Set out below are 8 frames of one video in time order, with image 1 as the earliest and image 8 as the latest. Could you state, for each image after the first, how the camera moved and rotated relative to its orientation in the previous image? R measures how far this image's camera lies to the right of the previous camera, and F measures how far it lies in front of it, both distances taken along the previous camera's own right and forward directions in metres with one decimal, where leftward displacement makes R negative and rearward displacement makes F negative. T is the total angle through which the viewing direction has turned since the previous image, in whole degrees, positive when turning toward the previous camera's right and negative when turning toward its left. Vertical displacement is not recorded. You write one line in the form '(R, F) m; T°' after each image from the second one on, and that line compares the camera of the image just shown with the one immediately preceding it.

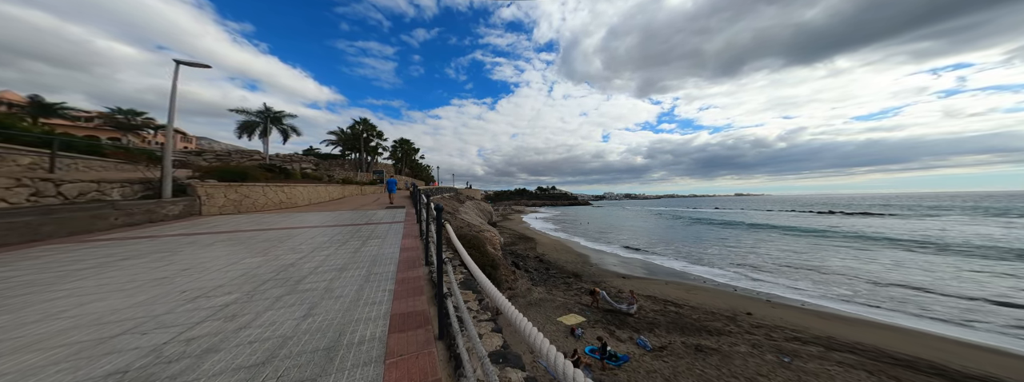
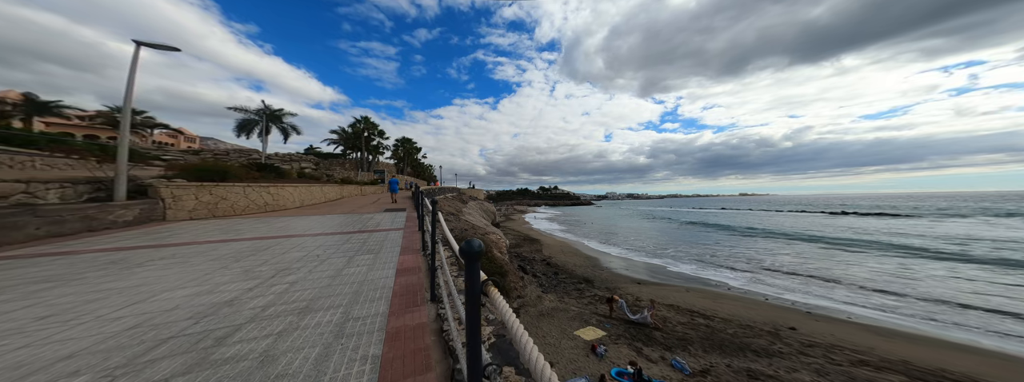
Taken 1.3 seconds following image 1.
(-0.3, +0.8) m; -1°
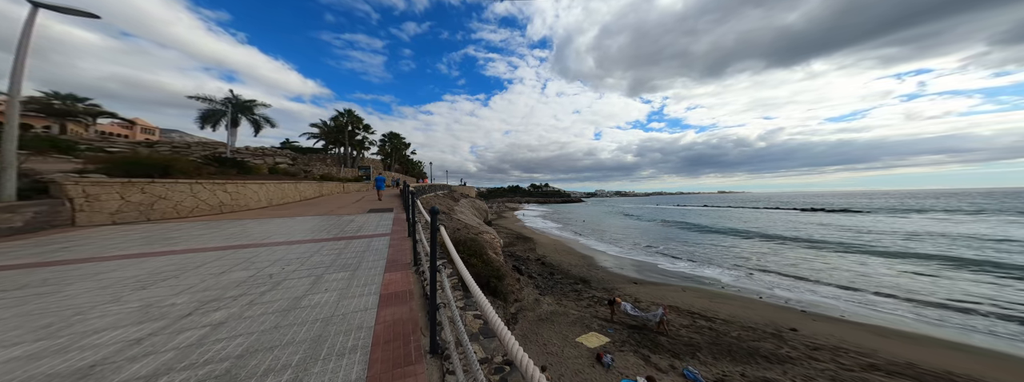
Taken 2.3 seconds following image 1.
(-0.3, +0.6) m; +3°
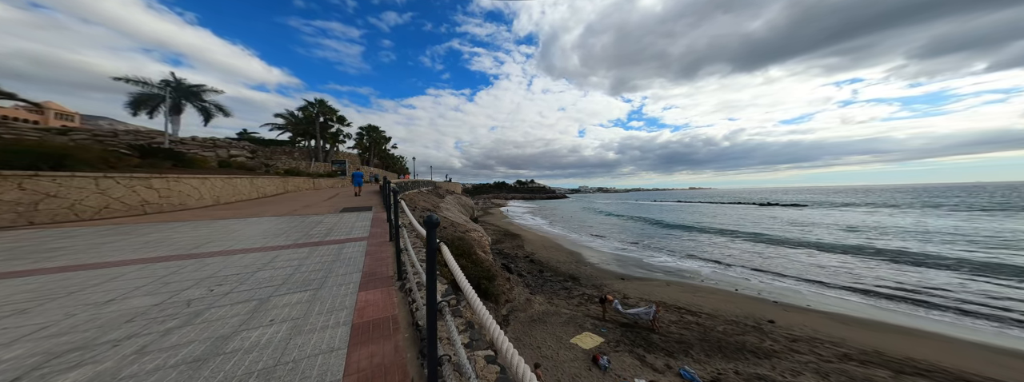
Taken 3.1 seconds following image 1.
(-0.3, +0.5) m; +5°
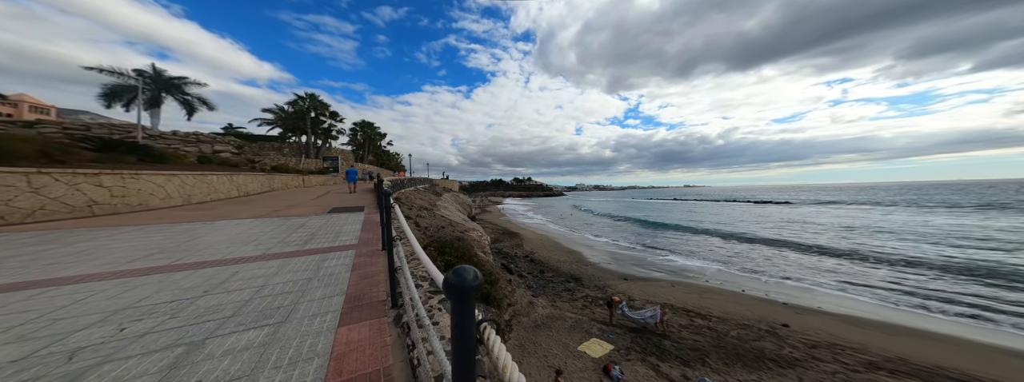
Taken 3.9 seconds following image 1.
(-0.2, +0.5) m; +1°
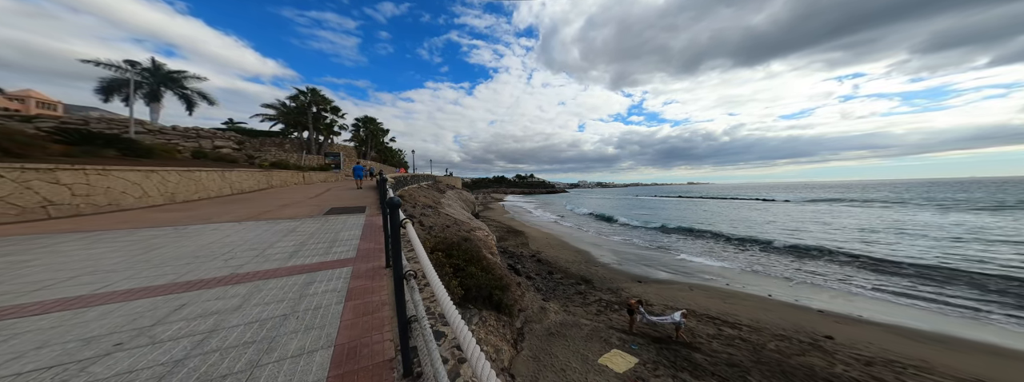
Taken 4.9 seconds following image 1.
(-0.3, +0.6) m; -1°
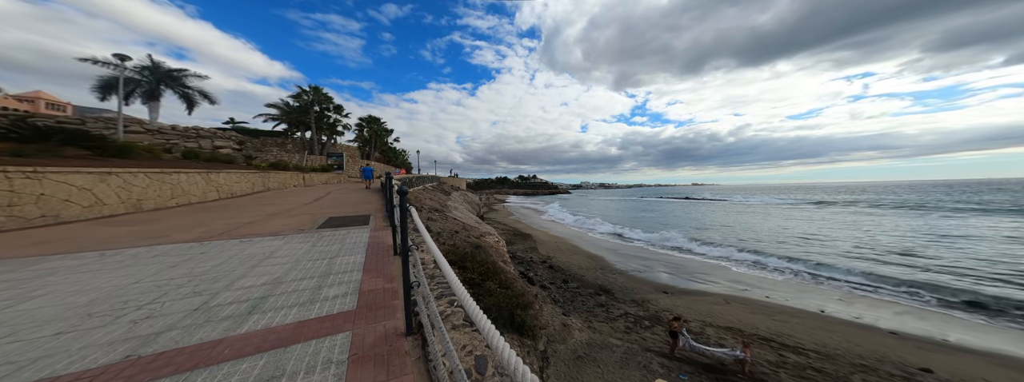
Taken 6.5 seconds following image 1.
(-0.6, +0.9) m; -1°
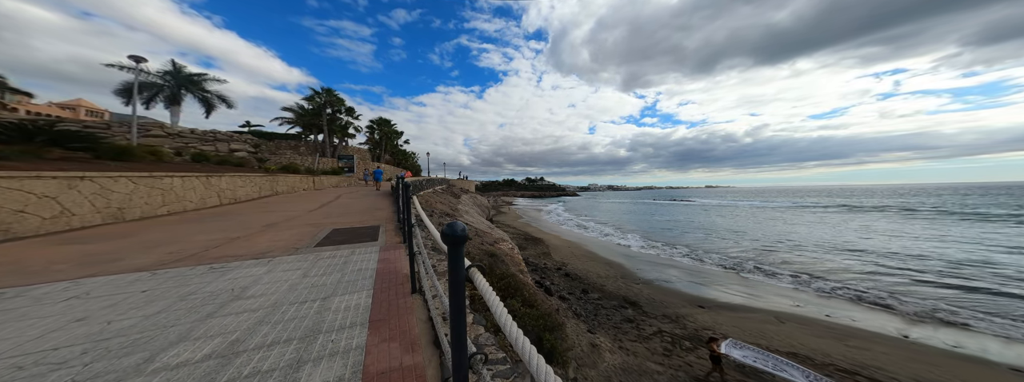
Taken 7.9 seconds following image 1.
(-0.4, +0.7) m; -2°
